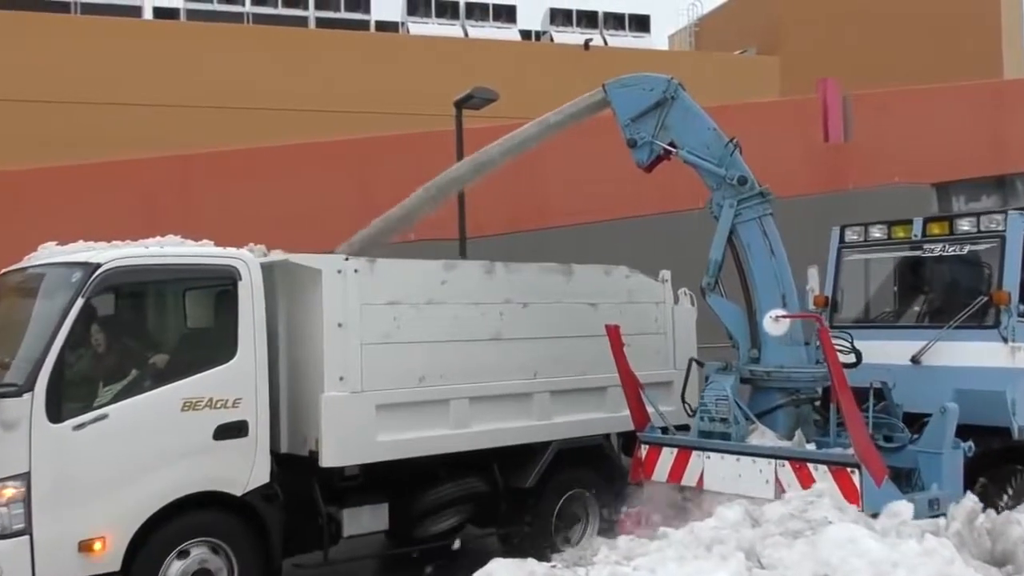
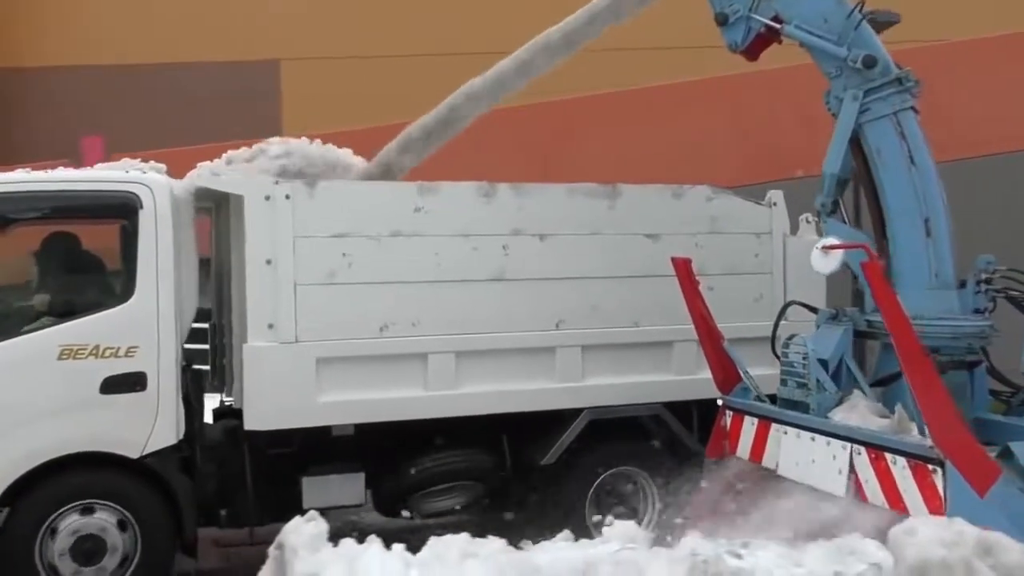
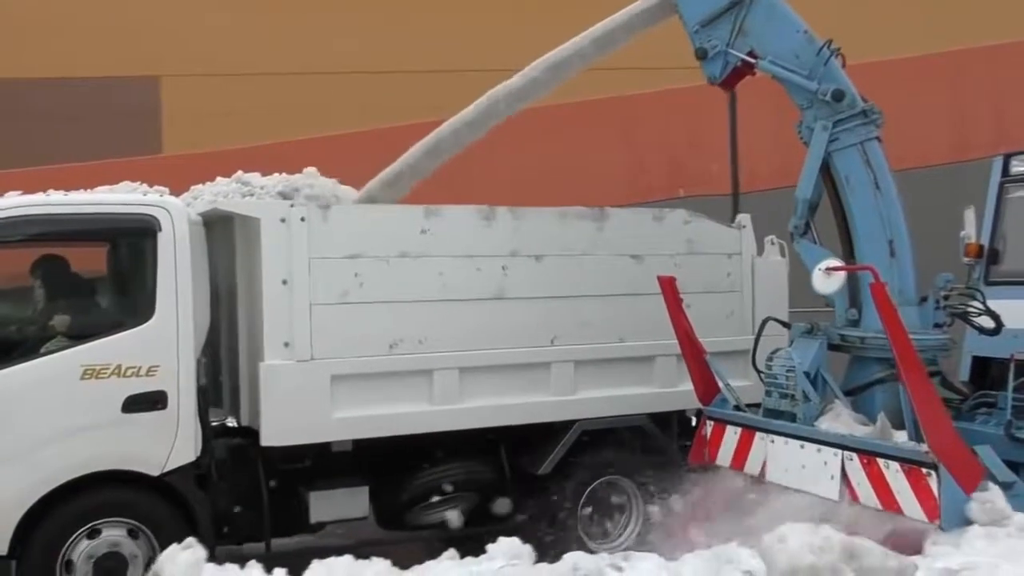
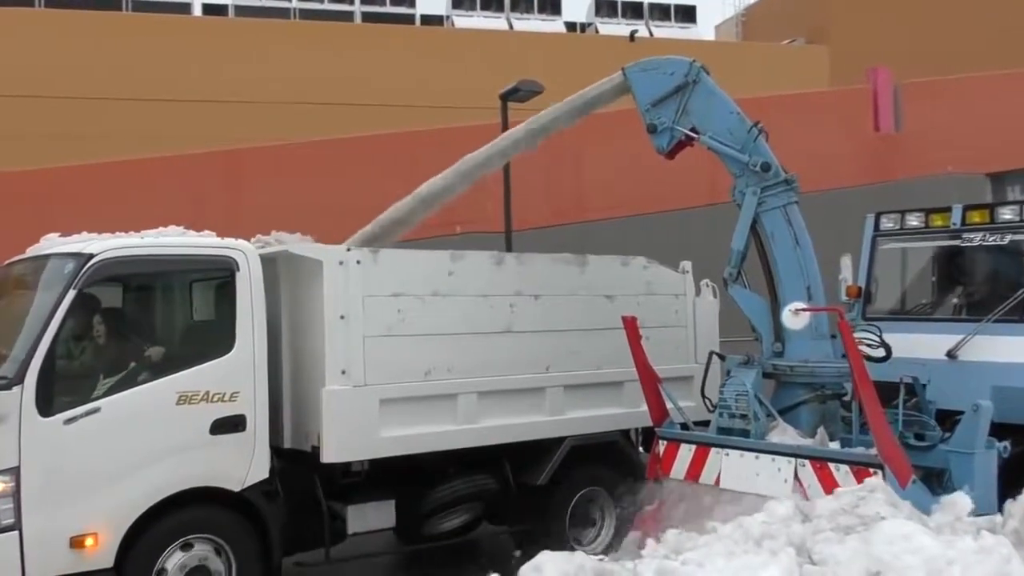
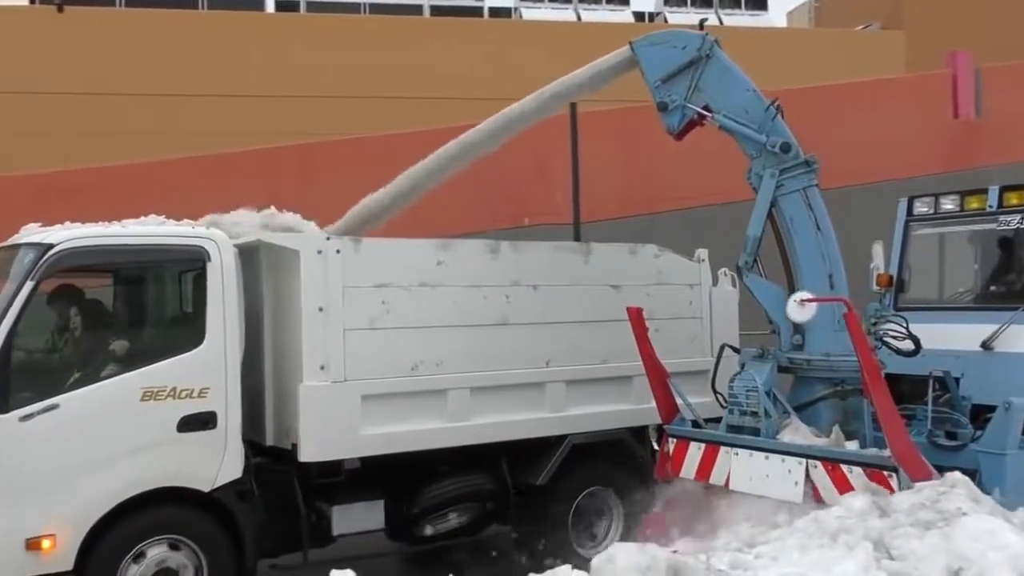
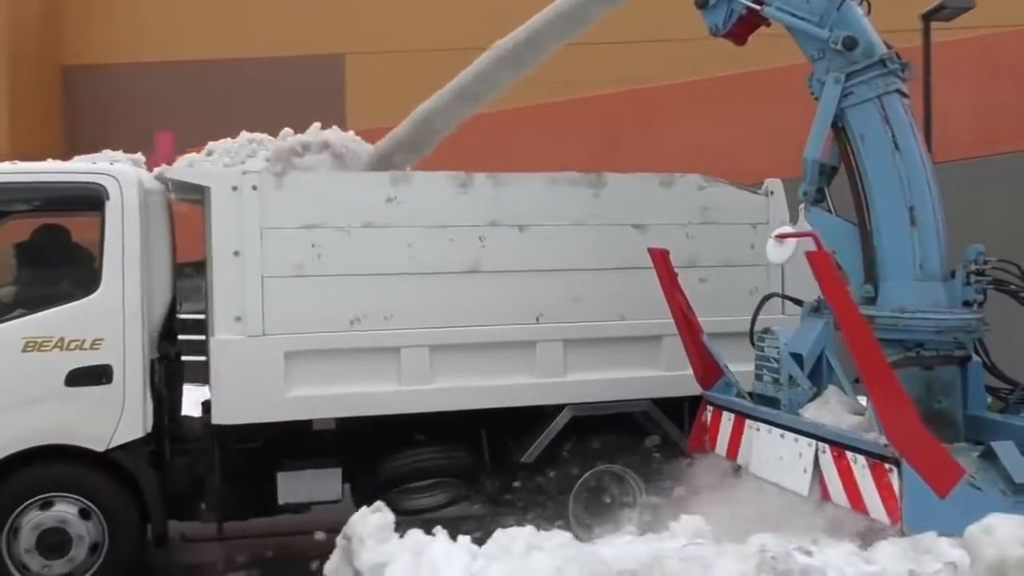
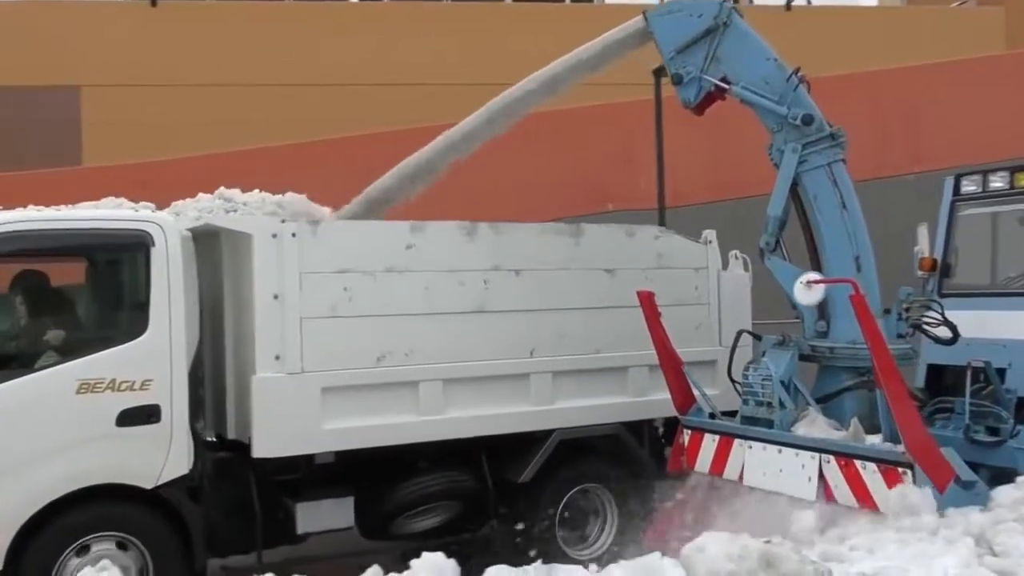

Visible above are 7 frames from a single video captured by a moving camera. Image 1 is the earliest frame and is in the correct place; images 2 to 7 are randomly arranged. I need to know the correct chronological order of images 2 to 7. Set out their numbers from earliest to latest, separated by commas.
4, 5, 7, 3, 2, 6
